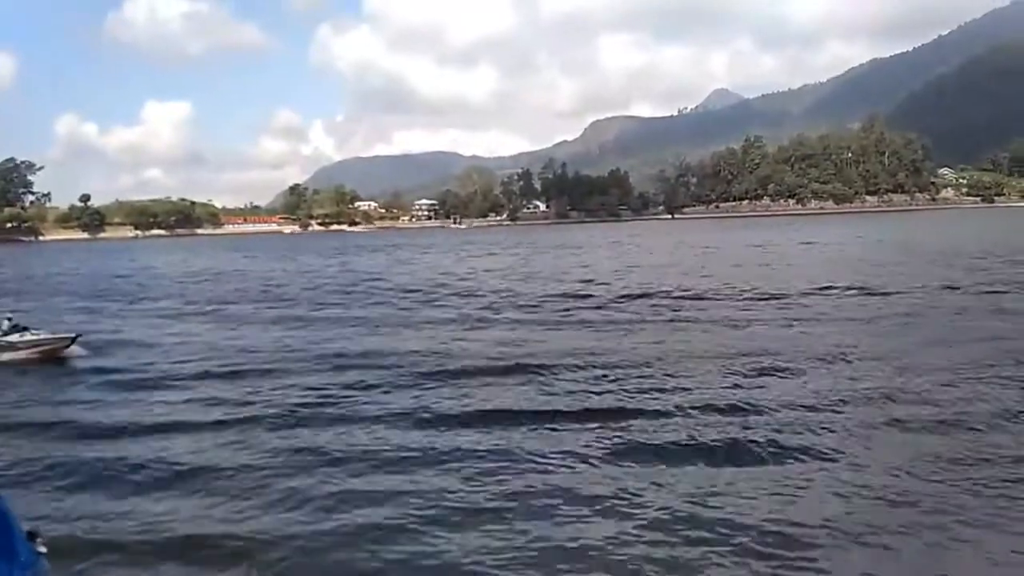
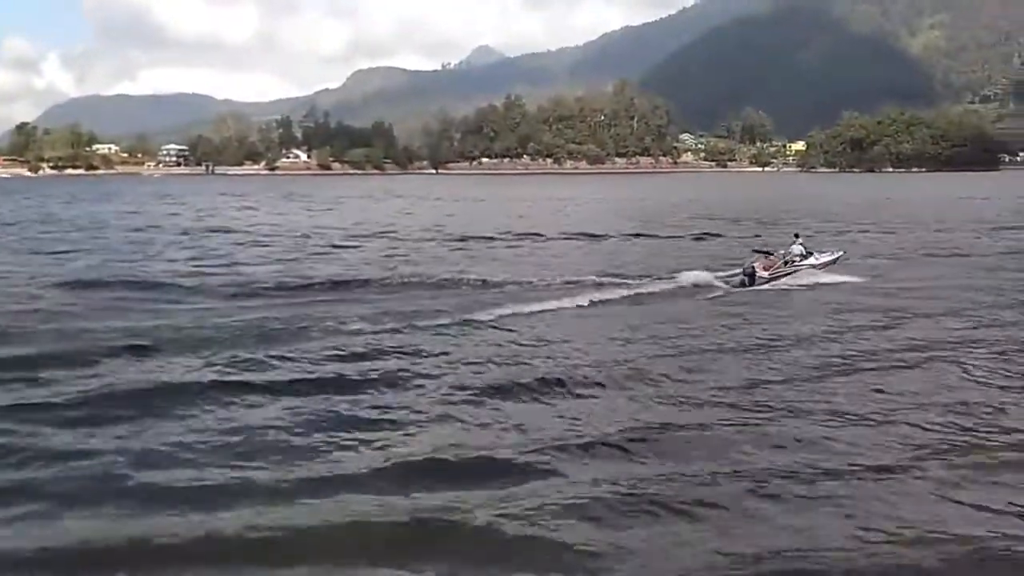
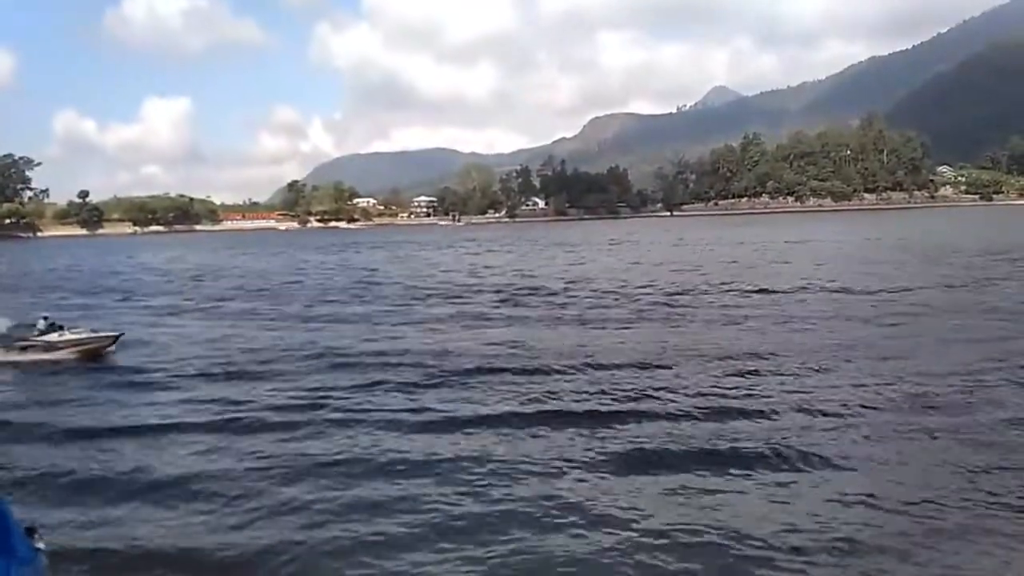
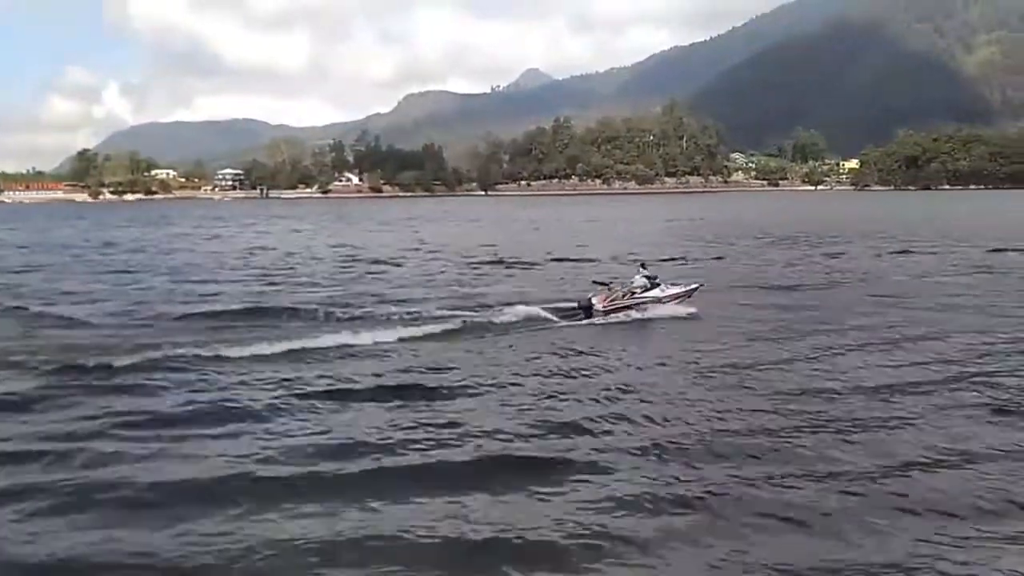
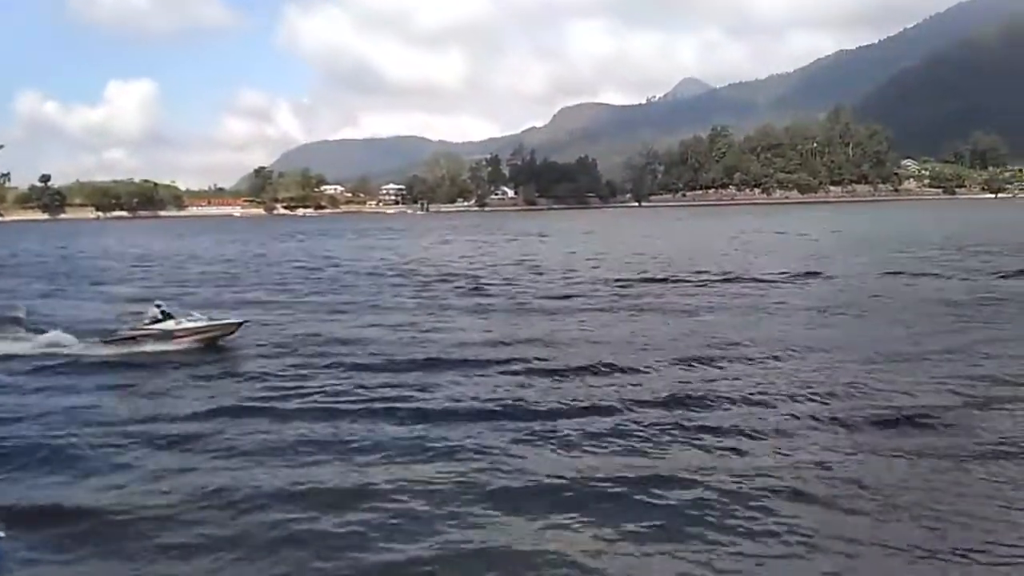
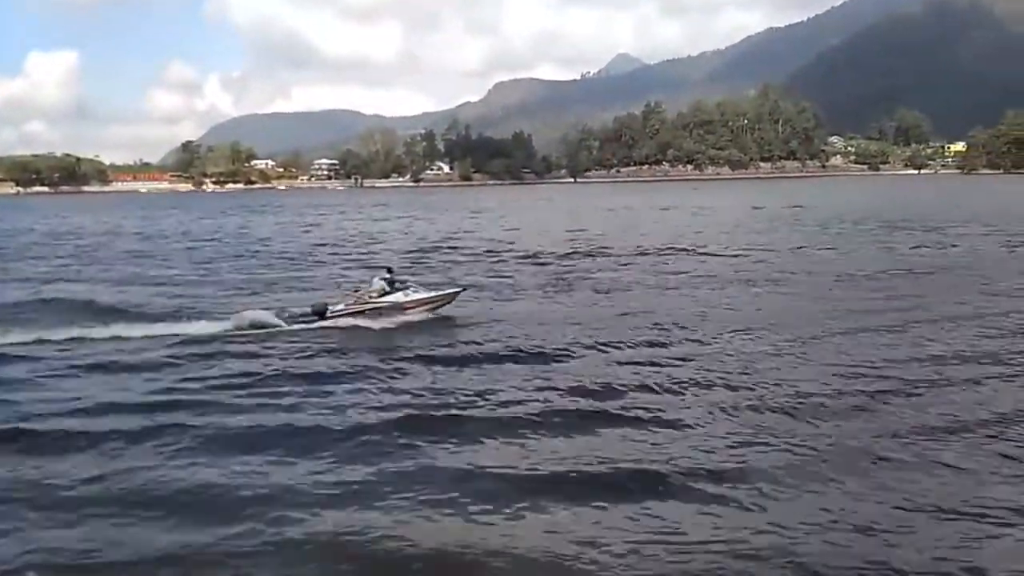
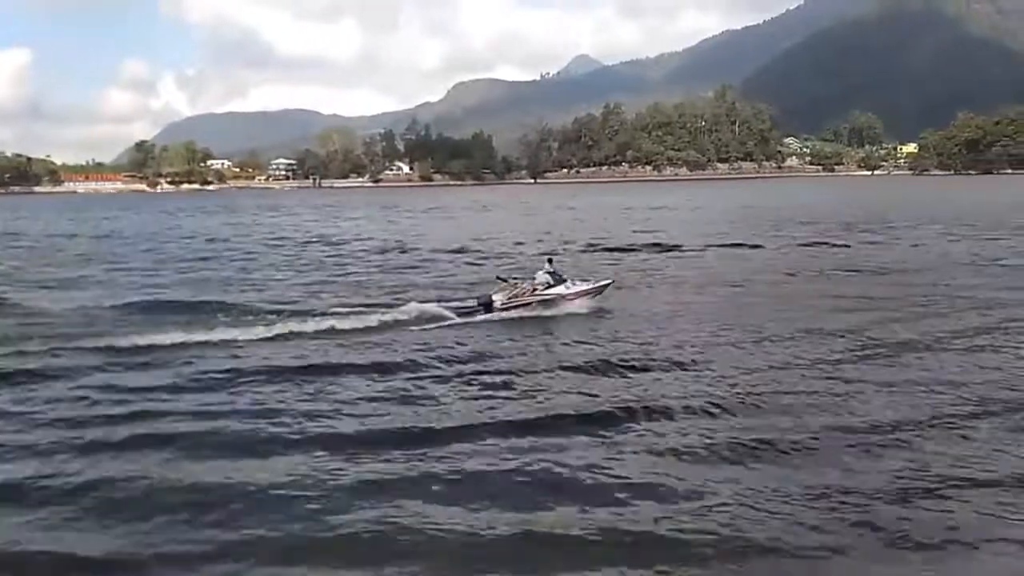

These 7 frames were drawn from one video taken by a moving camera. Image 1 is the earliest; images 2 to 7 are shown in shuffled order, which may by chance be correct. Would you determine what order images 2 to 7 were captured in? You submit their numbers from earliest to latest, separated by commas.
3, 5, 6, 7, 4, 2
